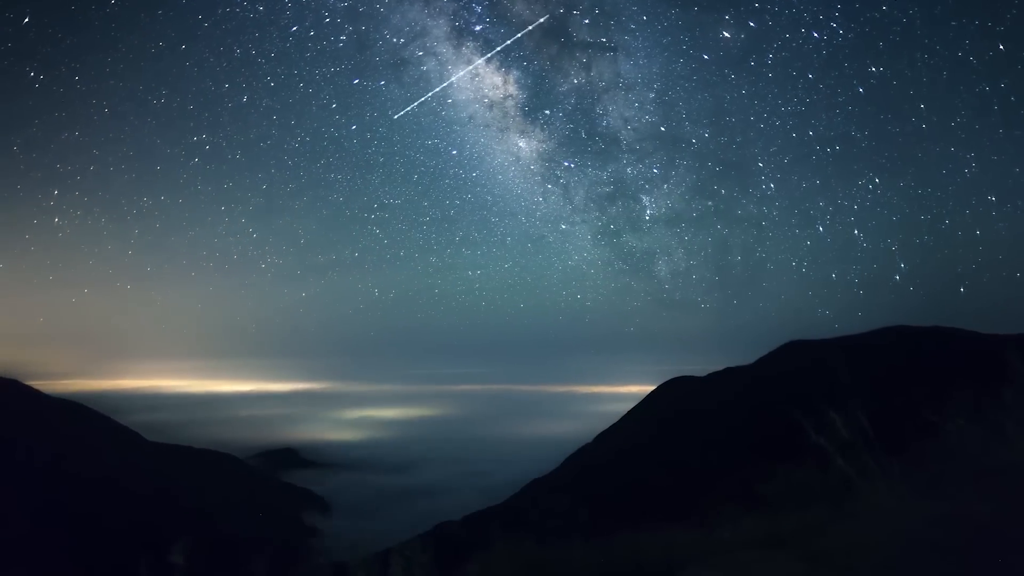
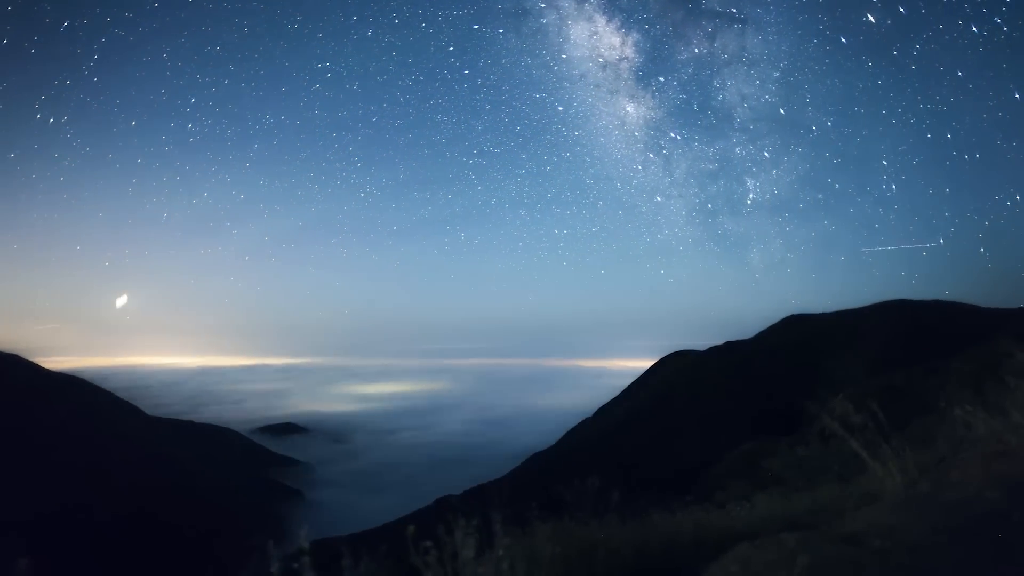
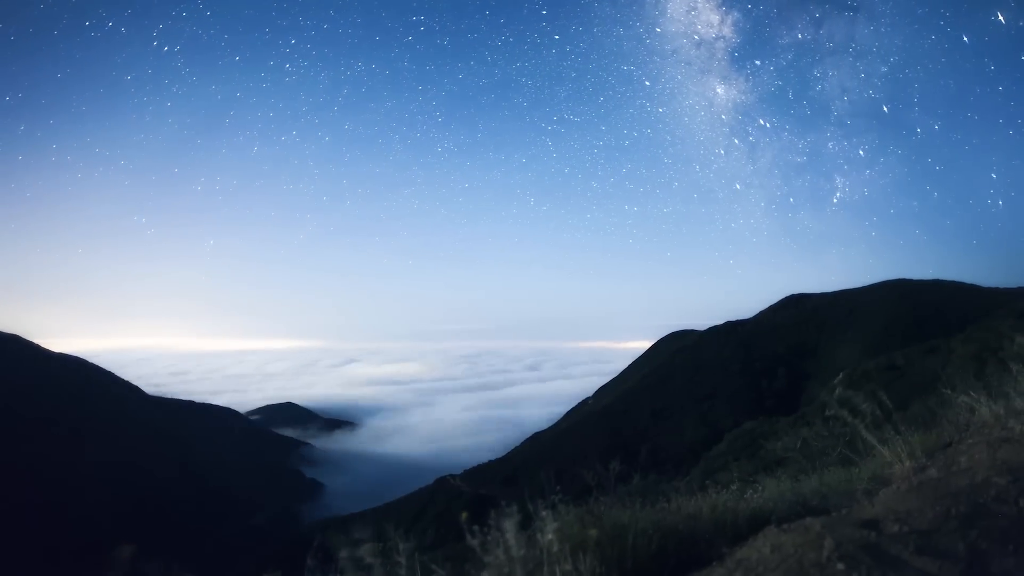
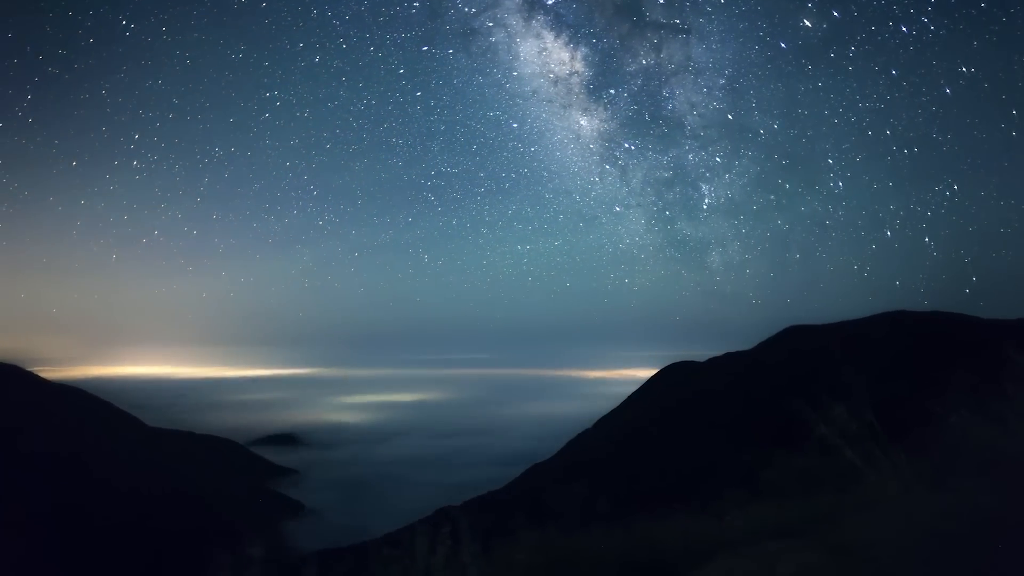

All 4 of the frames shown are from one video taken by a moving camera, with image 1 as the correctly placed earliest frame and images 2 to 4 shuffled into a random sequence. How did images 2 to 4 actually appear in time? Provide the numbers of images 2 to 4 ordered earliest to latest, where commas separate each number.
4, 2, 3
